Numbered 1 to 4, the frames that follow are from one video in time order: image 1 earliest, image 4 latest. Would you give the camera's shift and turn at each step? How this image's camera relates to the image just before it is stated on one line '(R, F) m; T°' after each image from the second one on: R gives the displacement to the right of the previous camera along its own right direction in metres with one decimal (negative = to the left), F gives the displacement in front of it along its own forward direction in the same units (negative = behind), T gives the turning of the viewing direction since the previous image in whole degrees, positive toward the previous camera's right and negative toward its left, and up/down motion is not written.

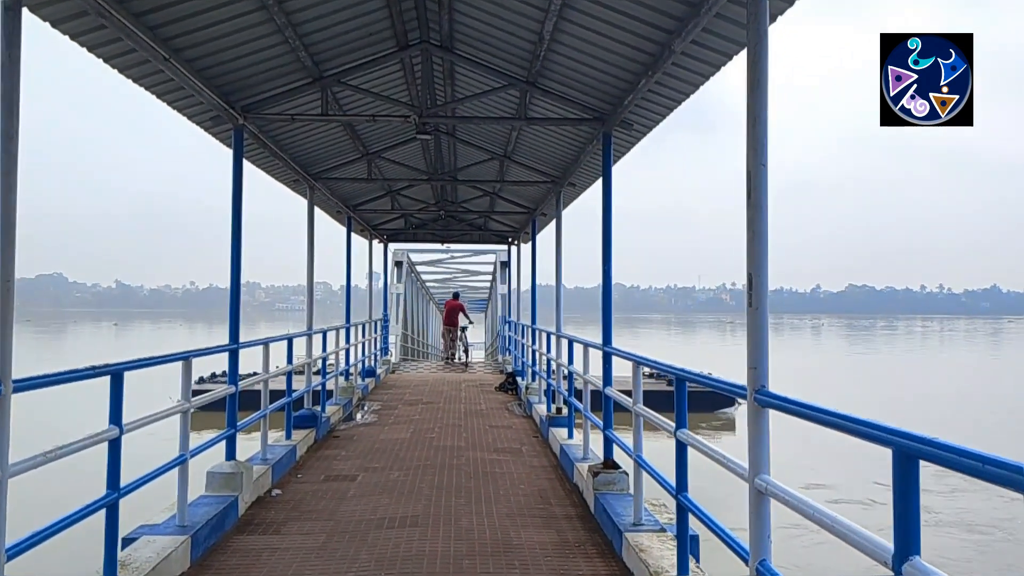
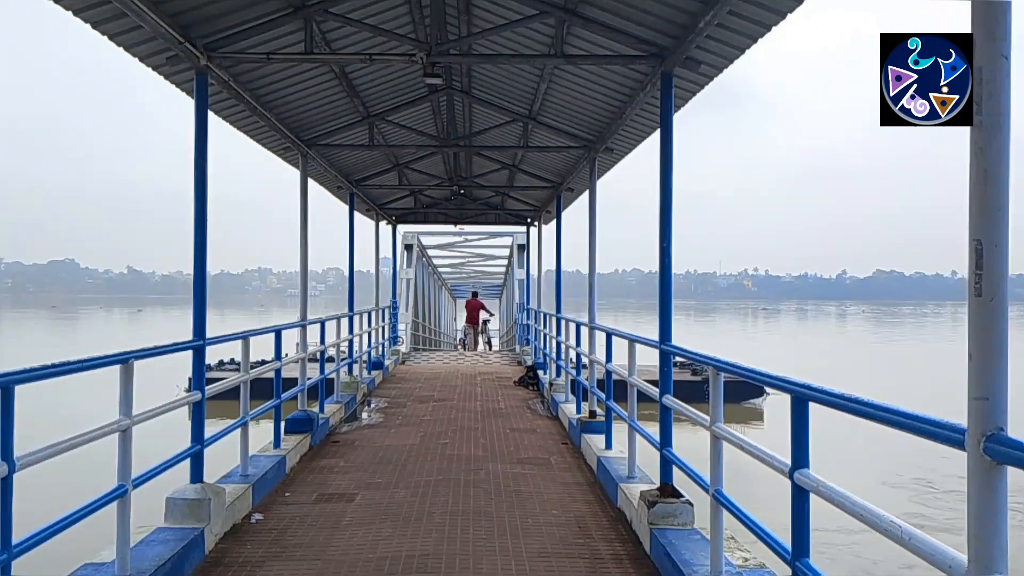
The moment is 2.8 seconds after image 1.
(-0.1, +1.2) m; -1°
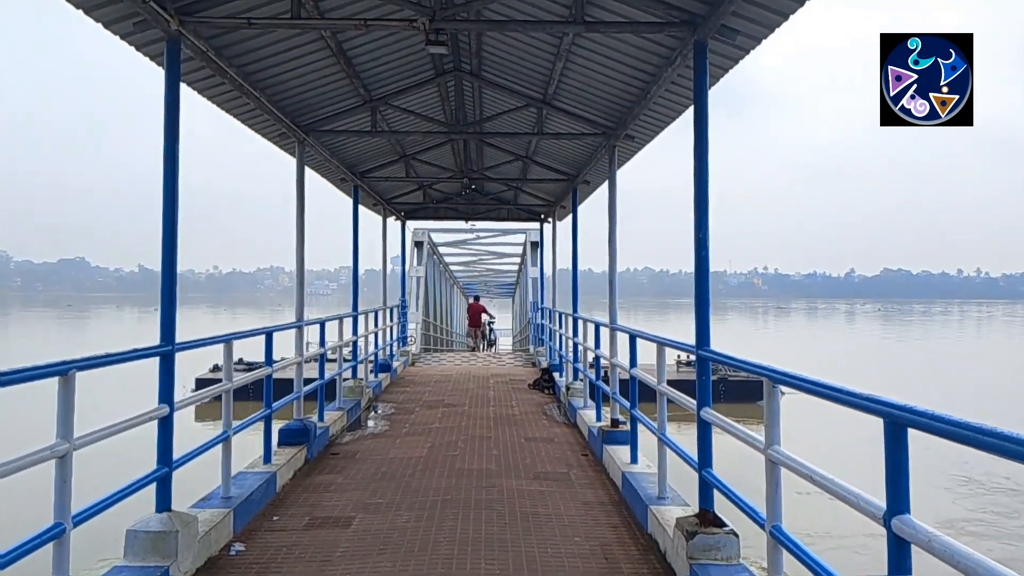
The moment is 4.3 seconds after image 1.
(0.0, +0.7) m; -1°
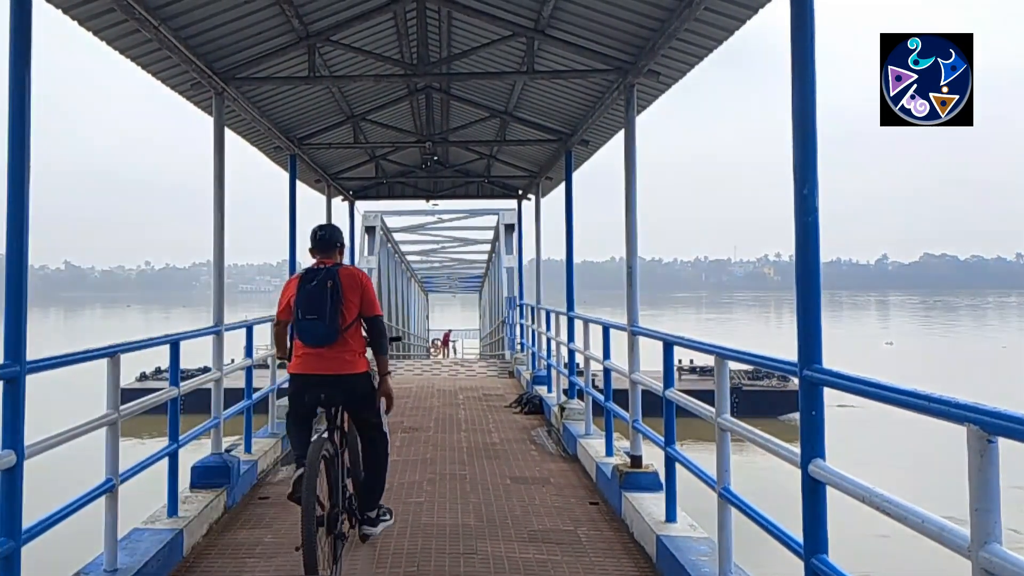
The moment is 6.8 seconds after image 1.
(-0.2, +1.8) m; +3°
